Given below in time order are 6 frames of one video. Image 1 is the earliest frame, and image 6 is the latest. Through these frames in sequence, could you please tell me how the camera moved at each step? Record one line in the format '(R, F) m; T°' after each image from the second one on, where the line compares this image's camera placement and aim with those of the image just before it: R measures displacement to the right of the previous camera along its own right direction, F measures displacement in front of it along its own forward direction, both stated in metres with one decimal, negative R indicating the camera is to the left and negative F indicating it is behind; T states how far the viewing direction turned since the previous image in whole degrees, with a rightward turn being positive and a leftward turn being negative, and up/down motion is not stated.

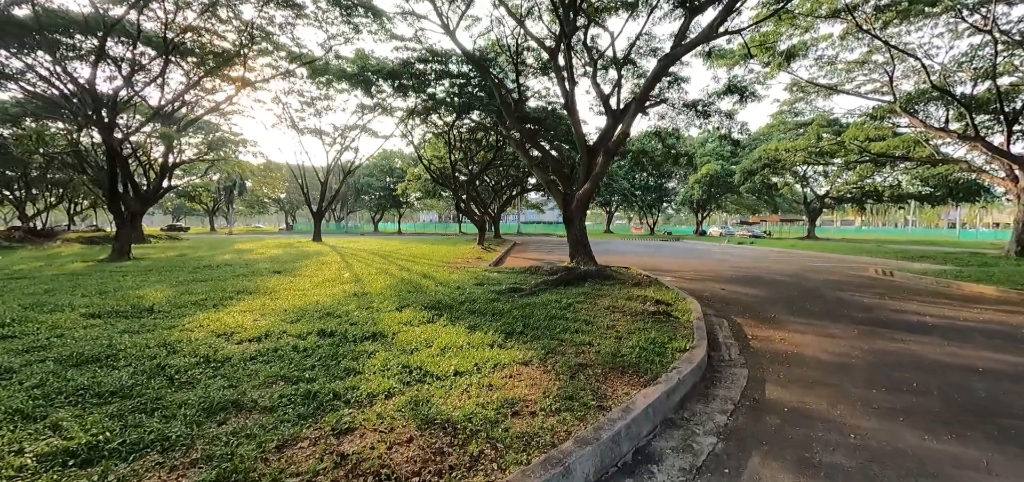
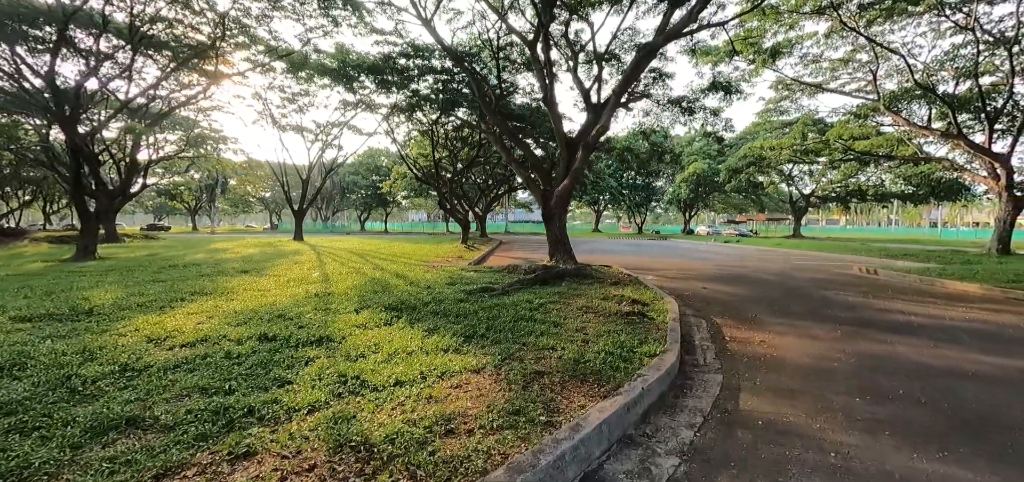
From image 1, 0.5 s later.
(+0.3, +0.3) m; +1°
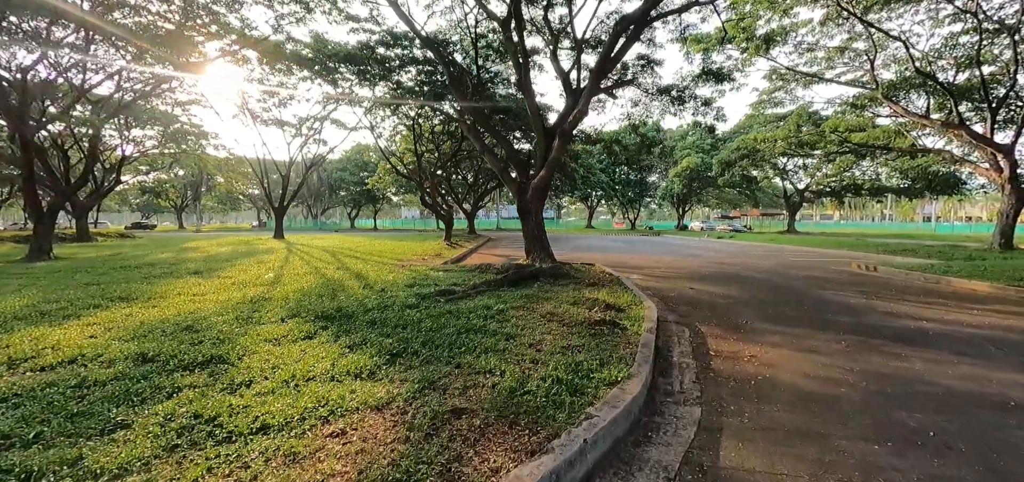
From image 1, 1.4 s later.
(+0.5, +0.7) m; +1°
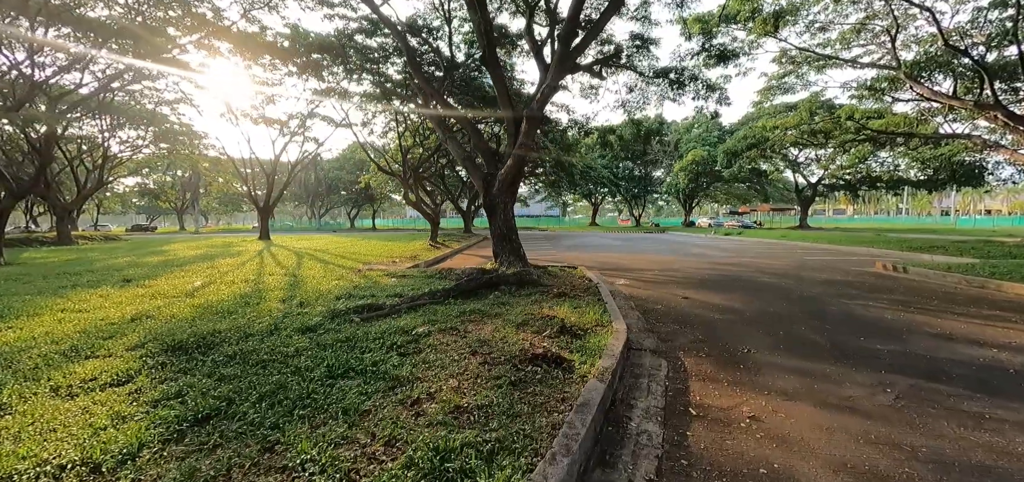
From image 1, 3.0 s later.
(+0.7, +1.2) m; -1°
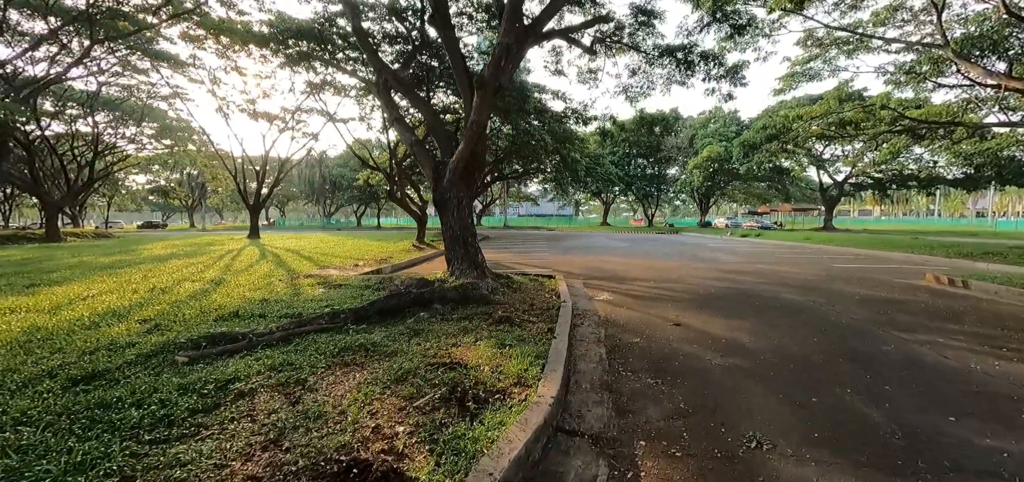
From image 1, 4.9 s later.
(+0.8, +1.4) m; -2°
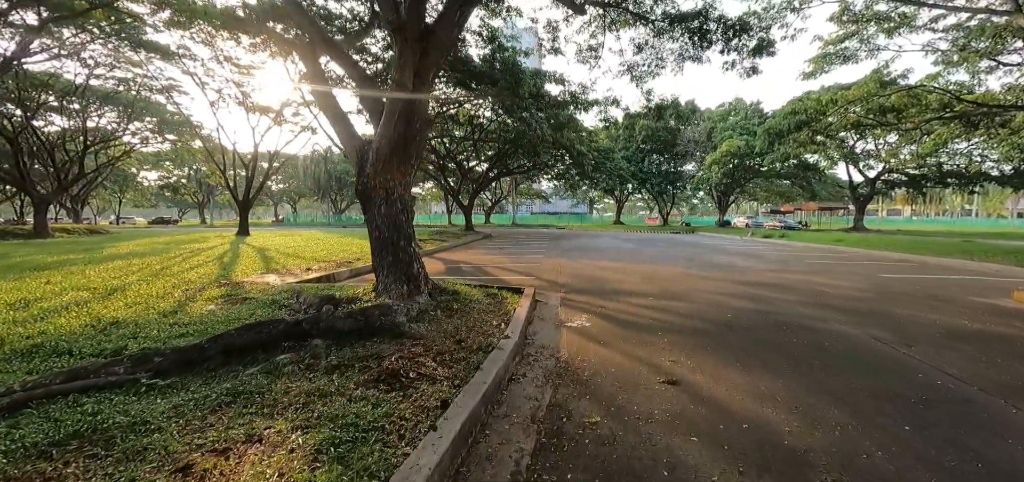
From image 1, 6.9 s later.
(+0.7, +1.4) m; -2°
